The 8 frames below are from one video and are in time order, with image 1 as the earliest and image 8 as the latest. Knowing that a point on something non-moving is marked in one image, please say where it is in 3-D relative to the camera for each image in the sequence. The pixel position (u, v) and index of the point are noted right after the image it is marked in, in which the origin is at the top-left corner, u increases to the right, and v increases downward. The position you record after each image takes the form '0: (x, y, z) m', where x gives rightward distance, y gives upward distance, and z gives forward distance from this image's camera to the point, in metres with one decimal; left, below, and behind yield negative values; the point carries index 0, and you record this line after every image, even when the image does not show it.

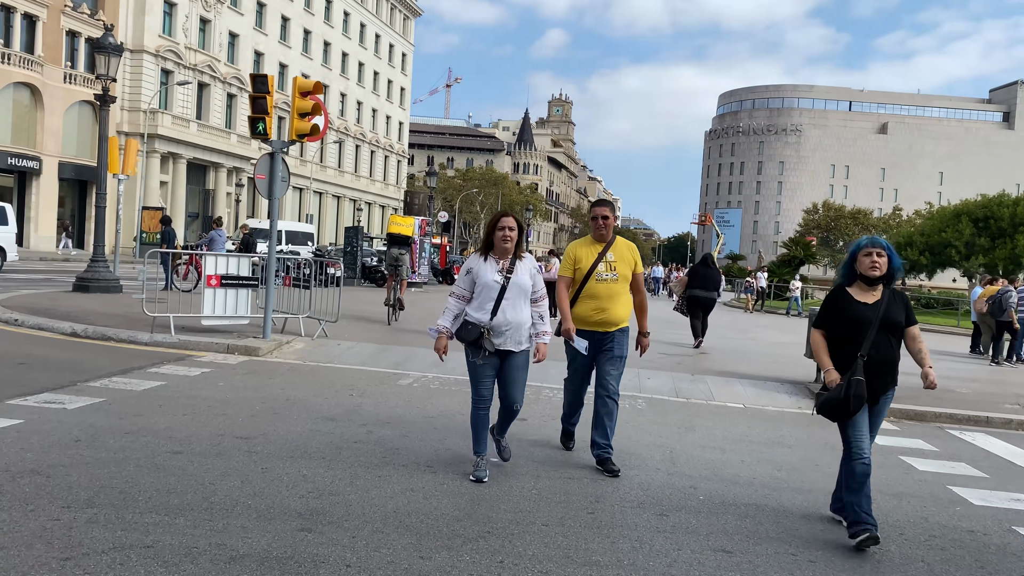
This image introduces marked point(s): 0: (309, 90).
0: (-2.6, +2.6, +10.9) m
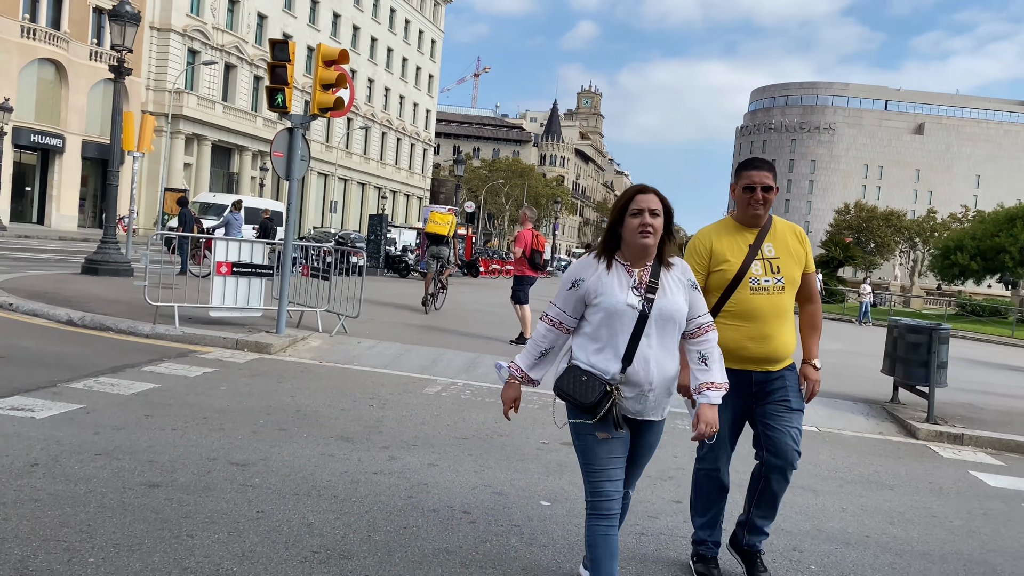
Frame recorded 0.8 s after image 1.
0: (-2.1, +2.7, +9.8) m
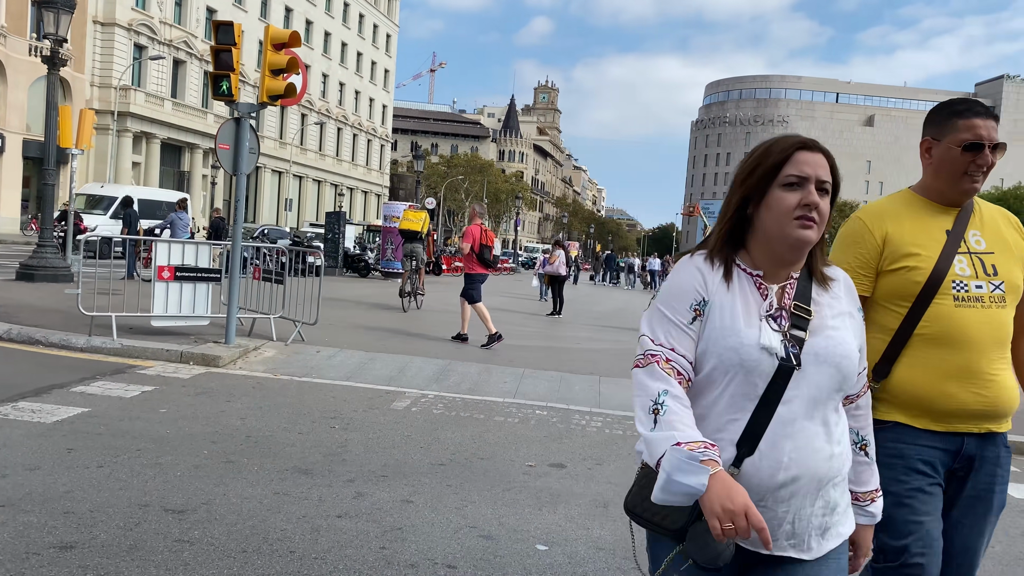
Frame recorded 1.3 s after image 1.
0: (-2.5, +2.6, +9.0) m
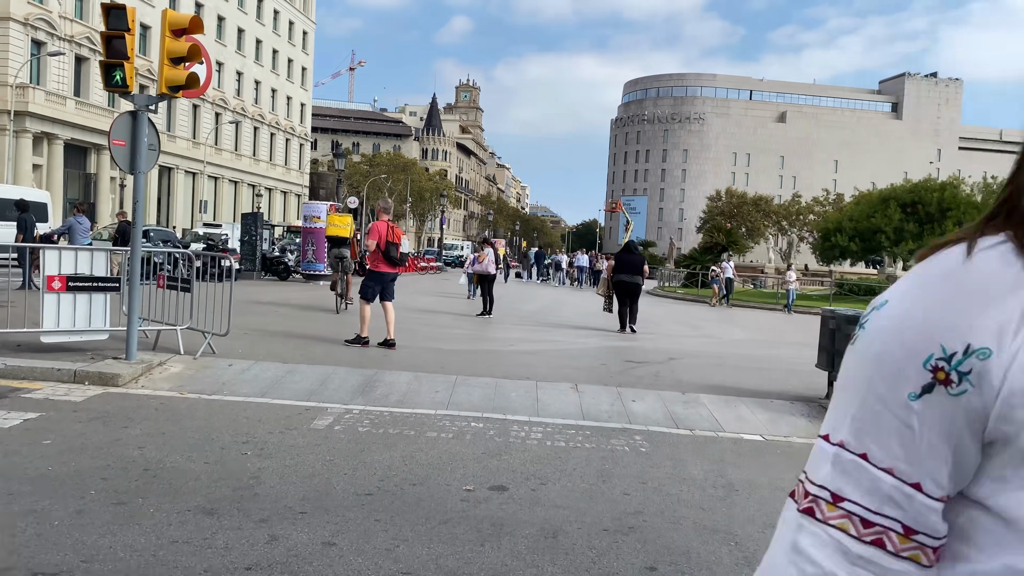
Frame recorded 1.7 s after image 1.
0: (-3.2, +2.5, +8.2) m
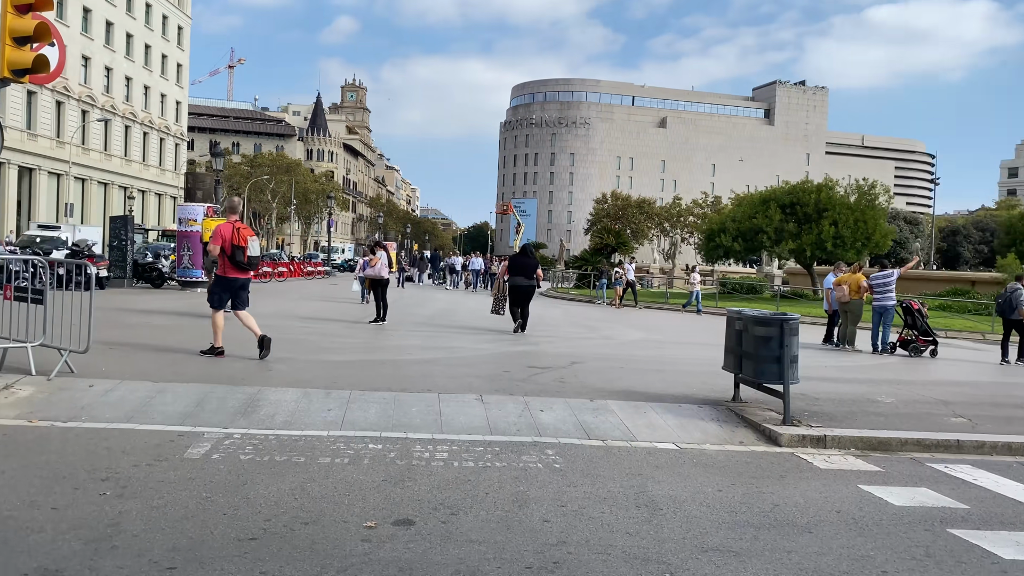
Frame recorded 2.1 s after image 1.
0: (-4.2, +2.4, +7.2) m
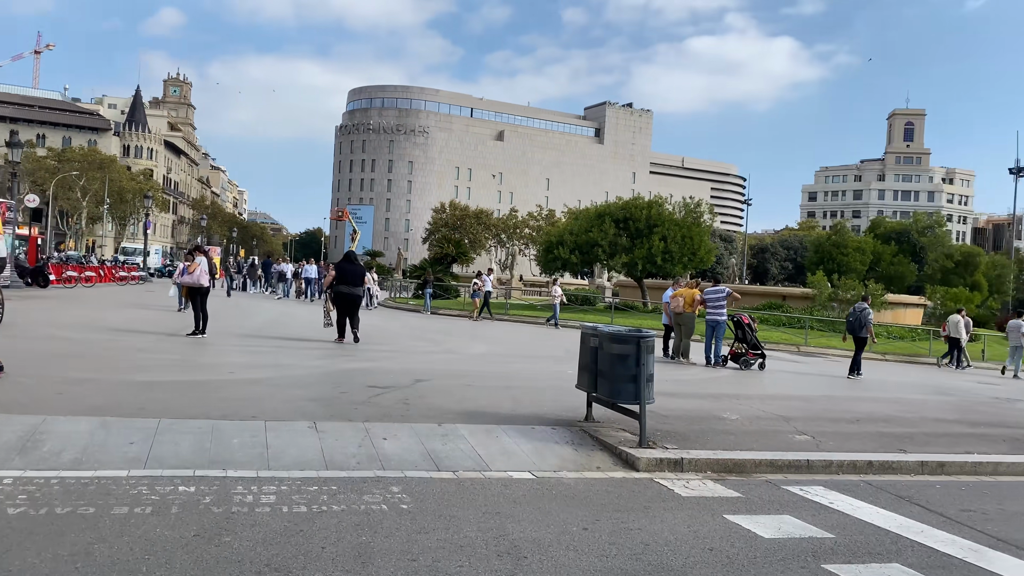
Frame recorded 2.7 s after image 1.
0: (-5.3, +2.4, +5.6) m
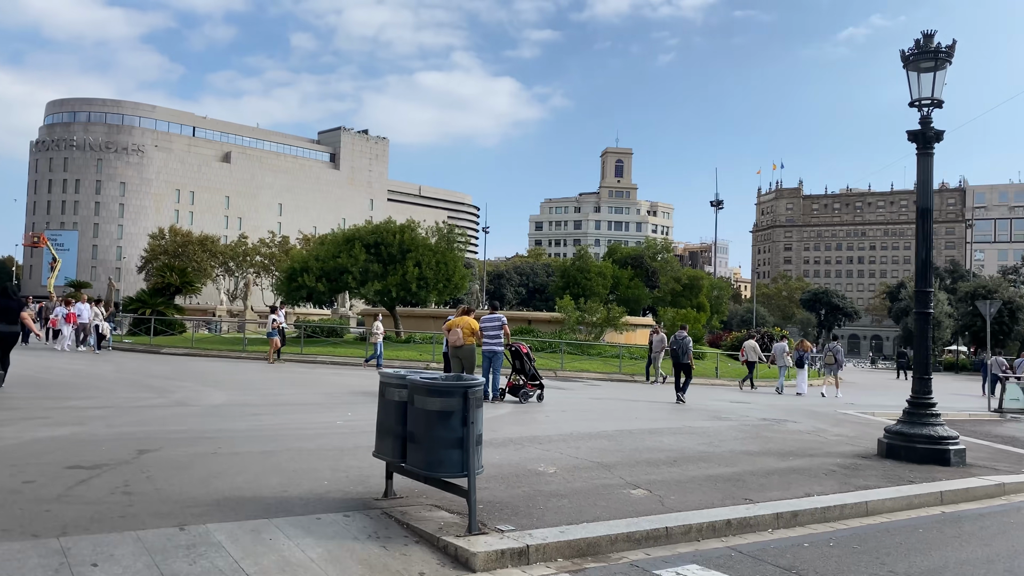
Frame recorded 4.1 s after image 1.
0: (-5.9, +2.1, +2.1) m
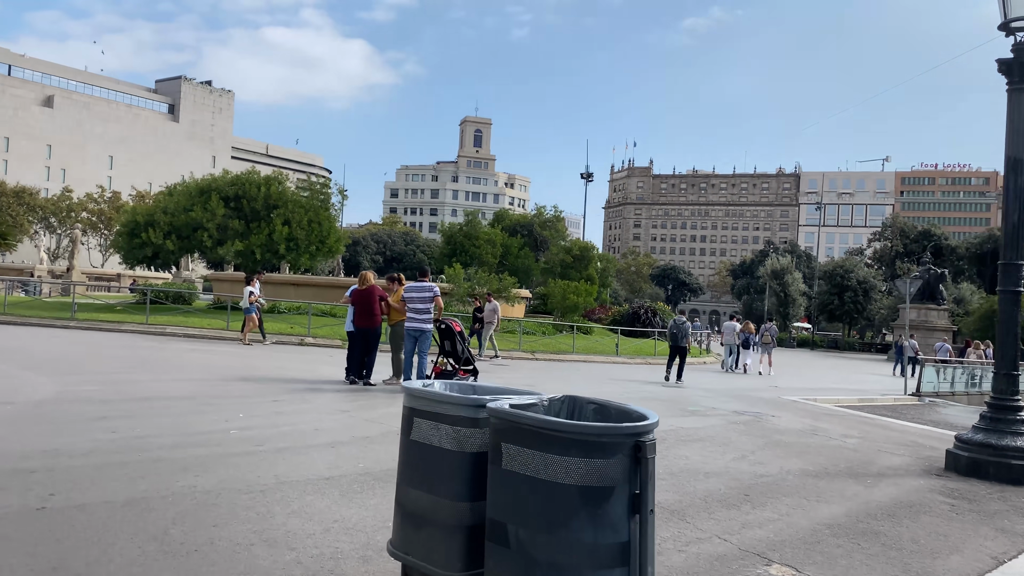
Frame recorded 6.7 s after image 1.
0: (-4.5, +2.3, -1.9) m
